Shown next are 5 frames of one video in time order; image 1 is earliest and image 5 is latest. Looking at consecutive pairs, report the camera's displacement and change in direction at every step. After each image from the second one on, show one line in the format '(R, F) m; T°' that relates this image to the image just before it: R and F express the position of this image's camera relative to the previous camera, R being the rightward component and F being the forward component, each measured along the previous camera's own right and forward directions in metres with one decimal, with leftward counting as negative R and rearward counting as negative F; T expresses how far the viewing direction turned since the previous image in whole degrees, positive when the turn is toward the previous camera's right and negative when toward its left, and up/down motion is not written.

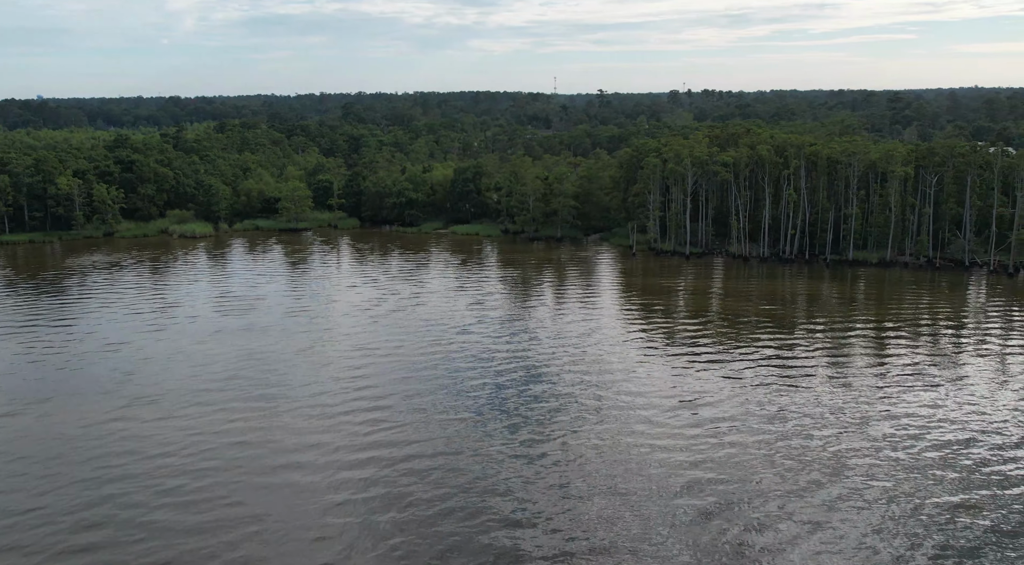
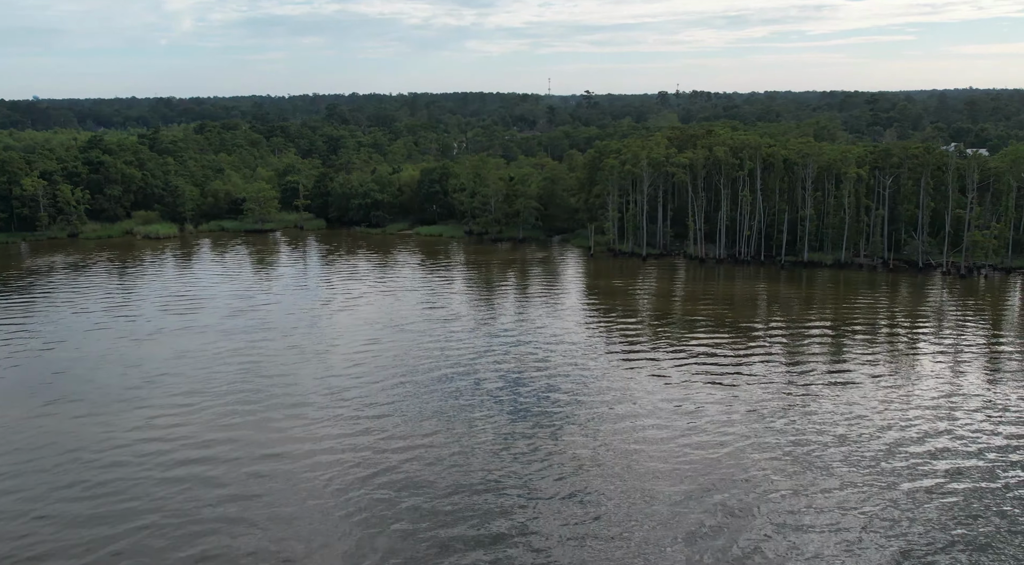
(+2.5, -0.4) m; 0°
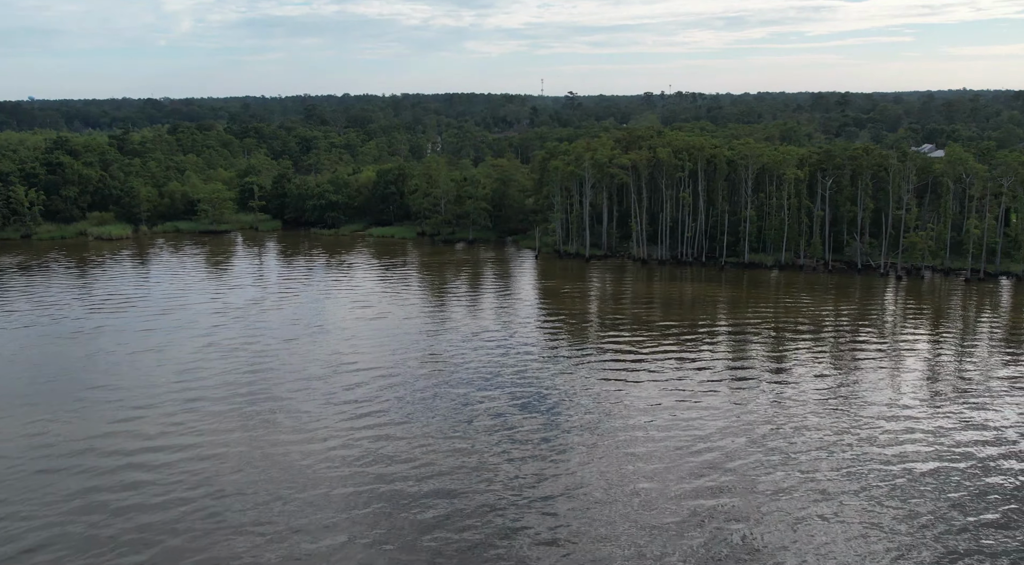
(+3.4, -0.5) m; 0°
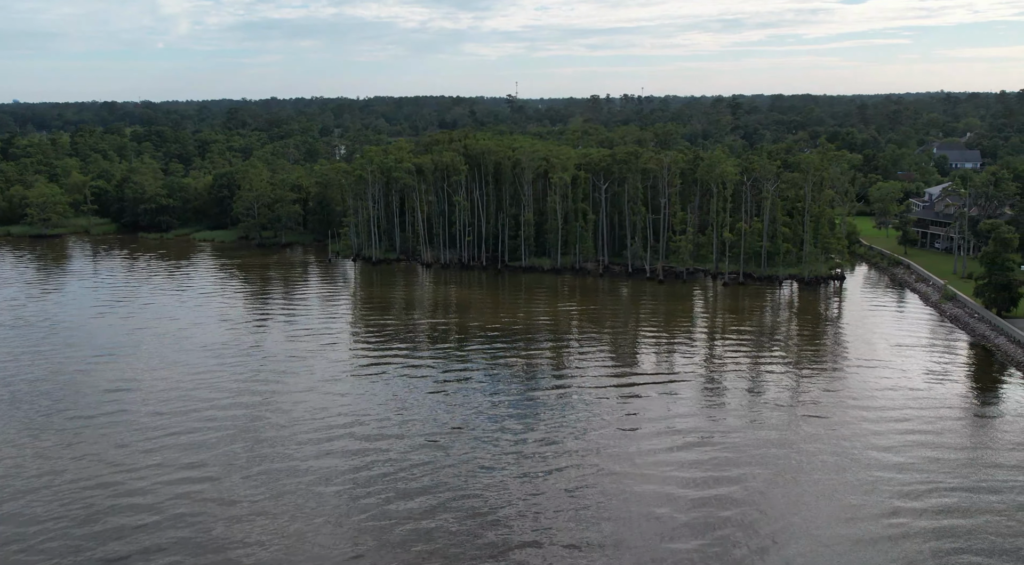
(+13.4, -1.4) m; 0°
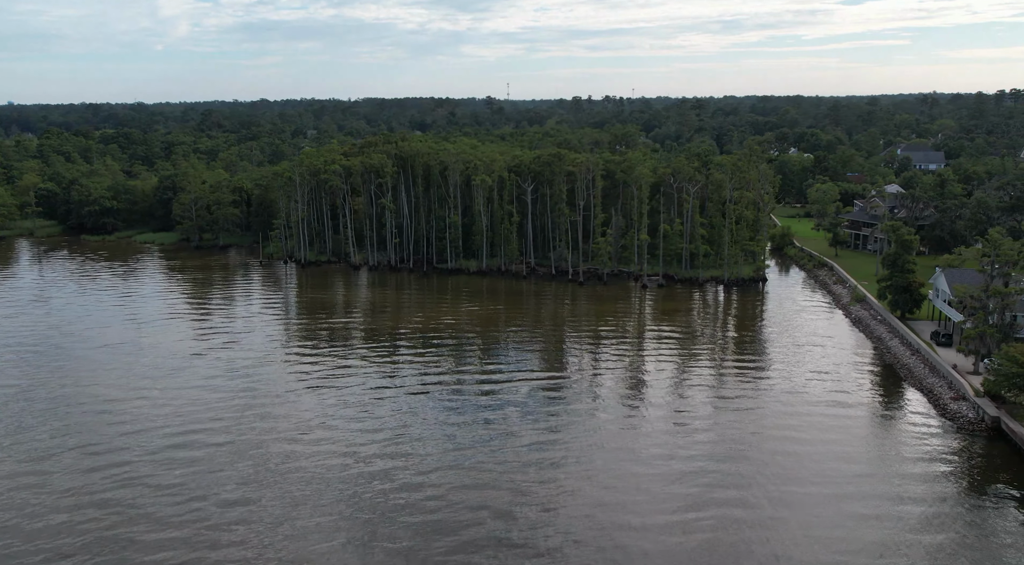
(+4.5, -0.5) m; 0°
